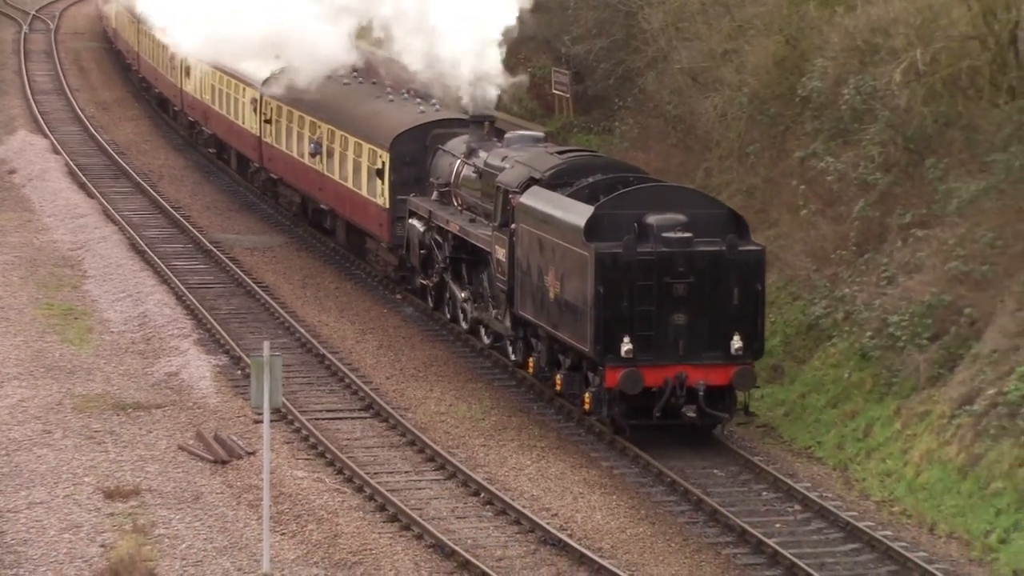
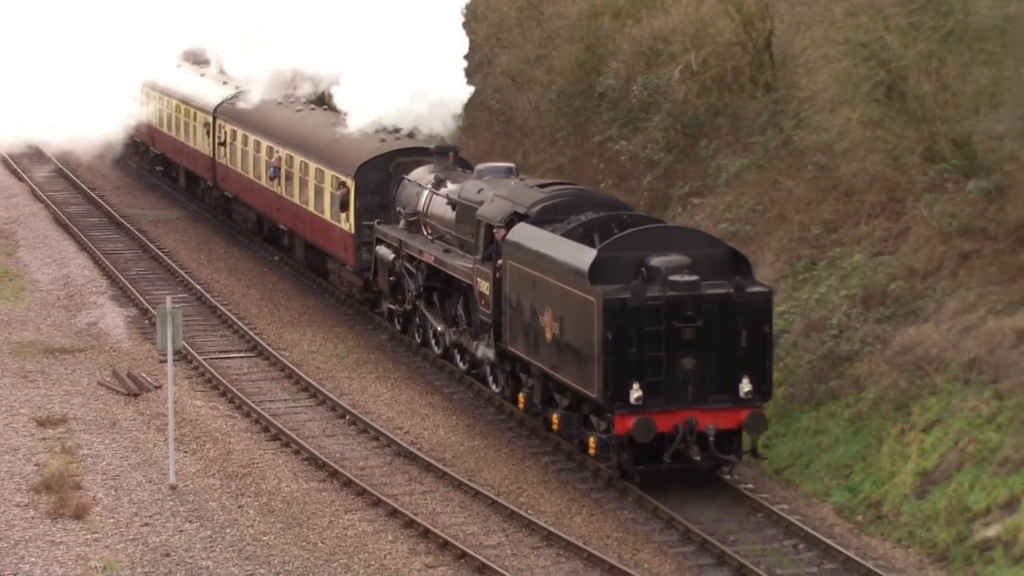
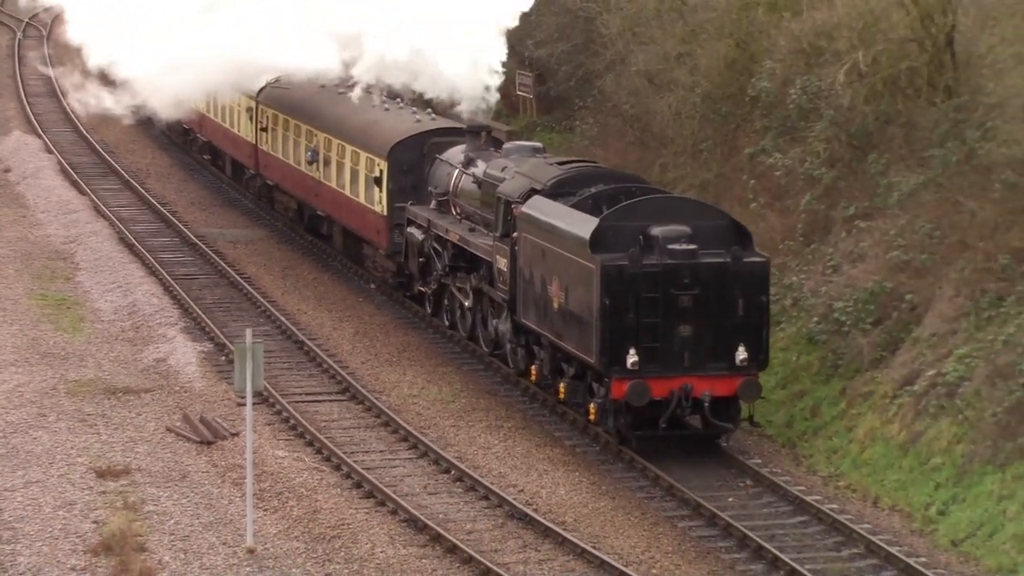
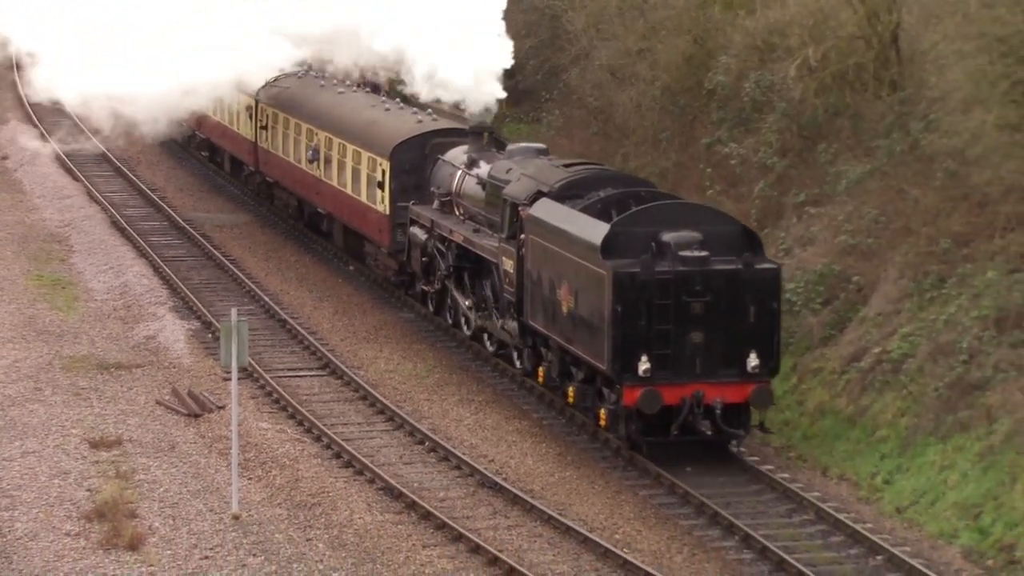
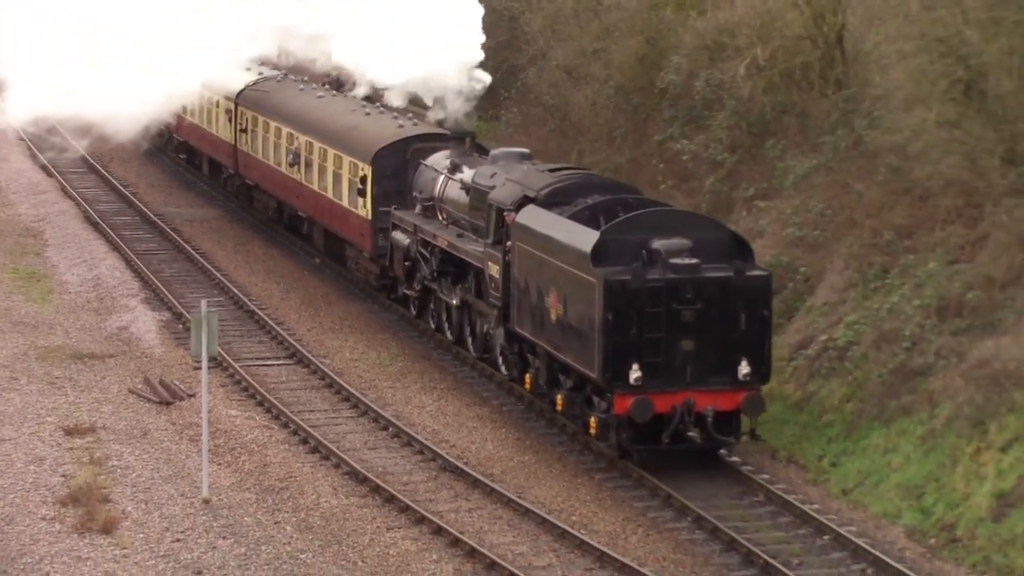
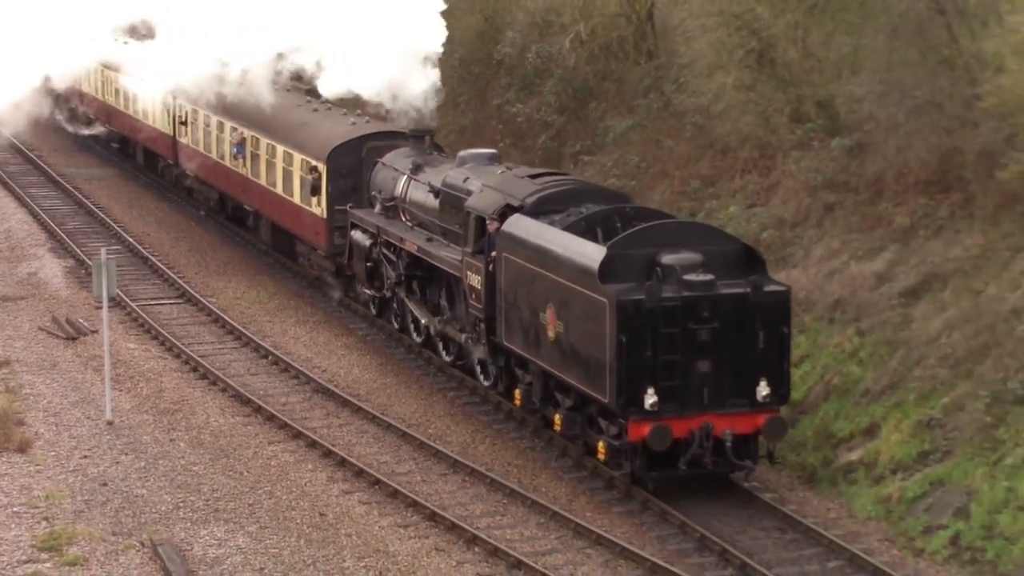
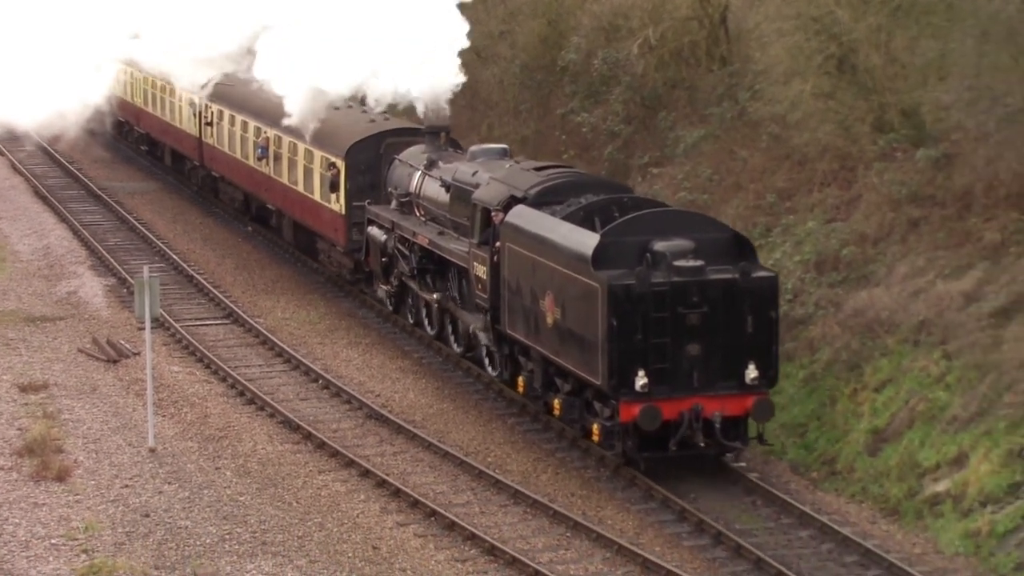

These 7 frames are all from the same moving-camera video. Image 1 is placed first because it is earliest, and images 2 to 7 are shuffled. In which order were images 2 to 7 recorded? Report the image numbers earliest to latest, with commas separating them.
3, 4, 5, 2, 7, 6
